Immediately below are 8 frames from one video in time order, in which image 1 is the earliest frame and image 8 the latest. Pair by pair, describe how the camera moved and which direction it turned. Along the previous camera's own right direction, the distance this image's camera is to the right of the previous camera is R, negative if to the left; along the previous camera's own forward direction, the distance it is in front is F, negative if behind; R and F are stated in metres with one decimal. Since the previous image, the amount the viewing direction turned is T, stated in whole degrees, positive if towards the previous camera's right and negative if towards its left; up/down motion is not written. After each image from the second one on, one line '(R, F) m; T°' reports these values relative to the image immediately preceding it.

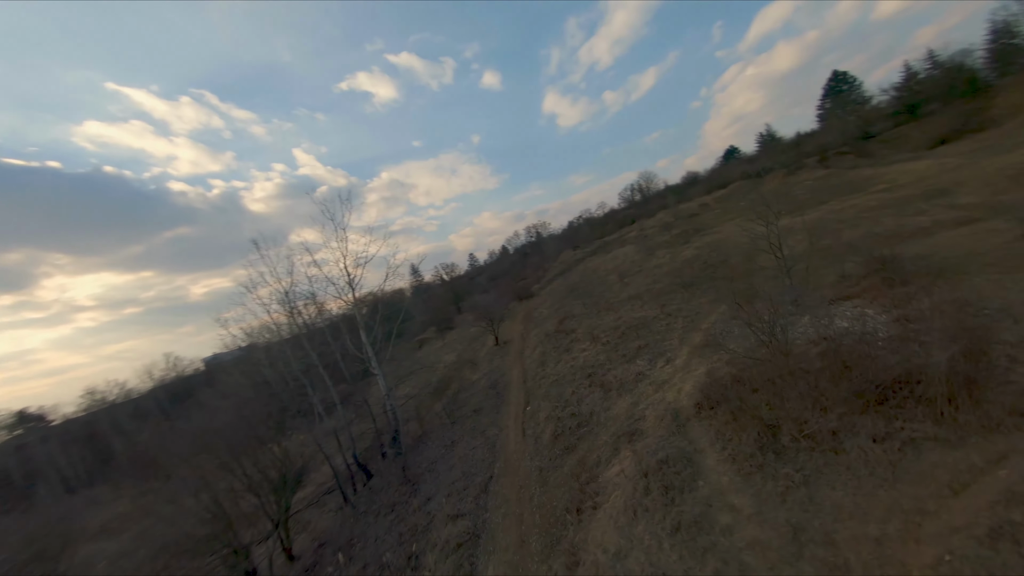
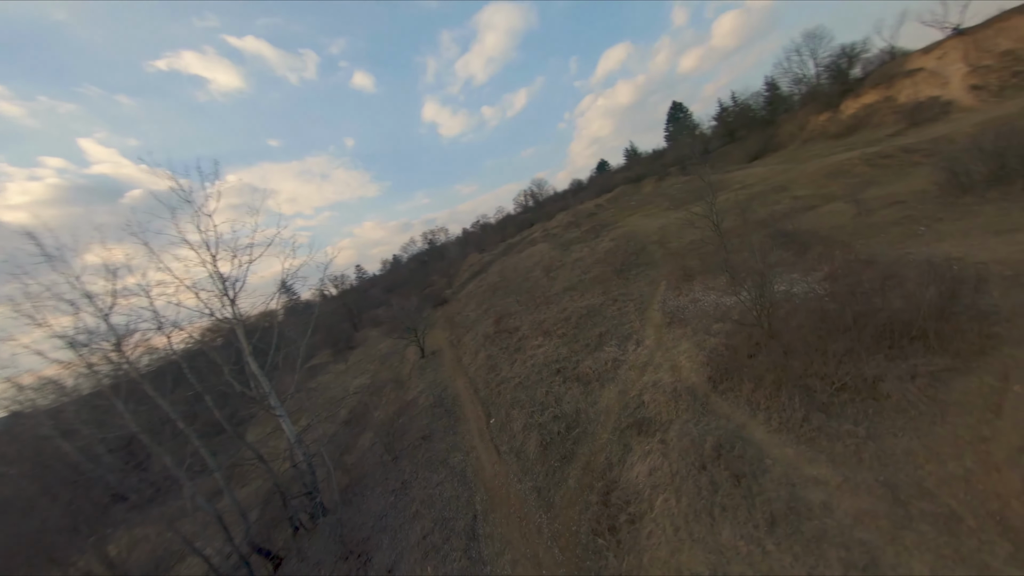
(-2.9, +3.1) m; +19°
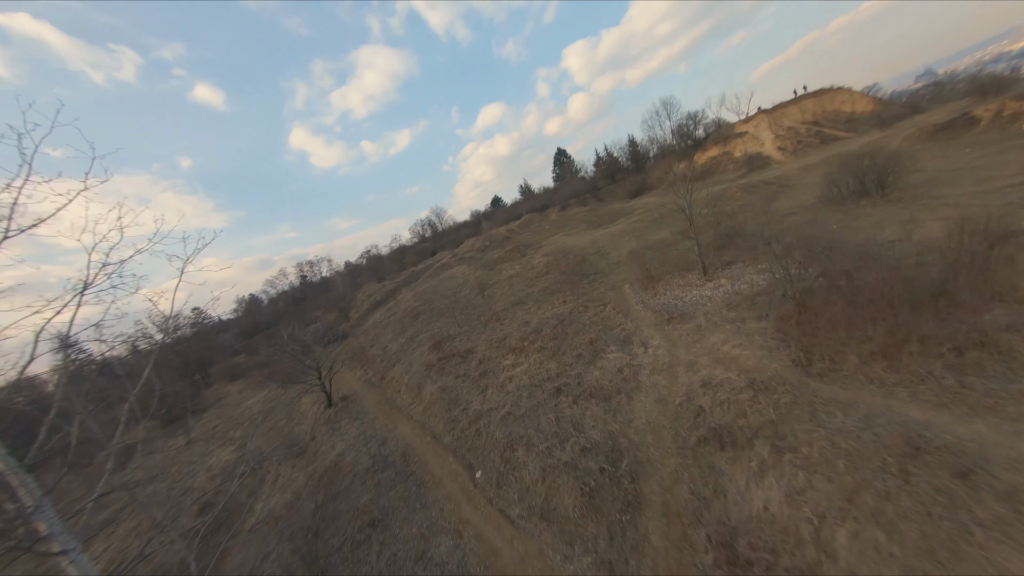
(-3.7, +4.6) m; +19°
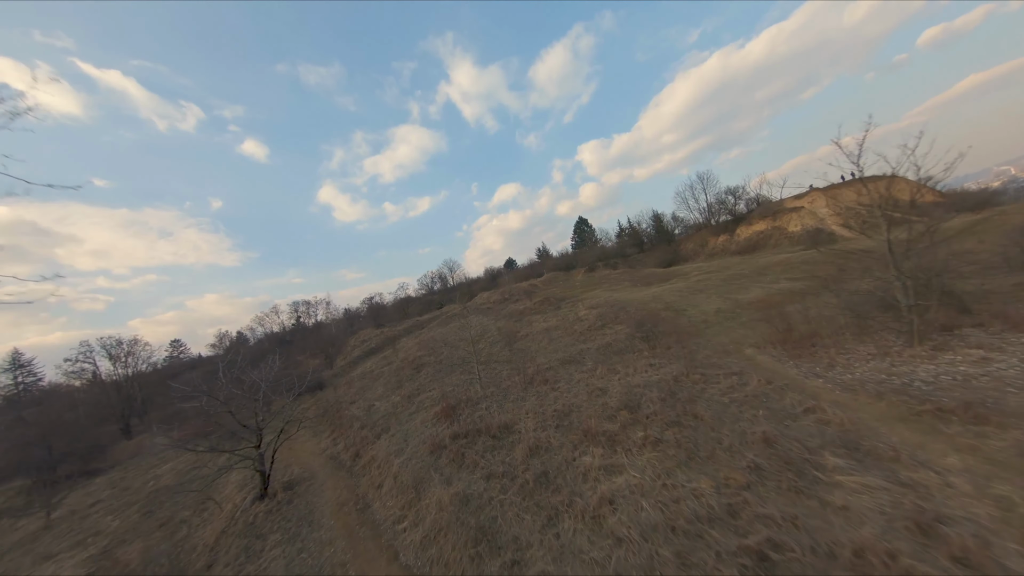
(-2.8, +6.9) m; -1°
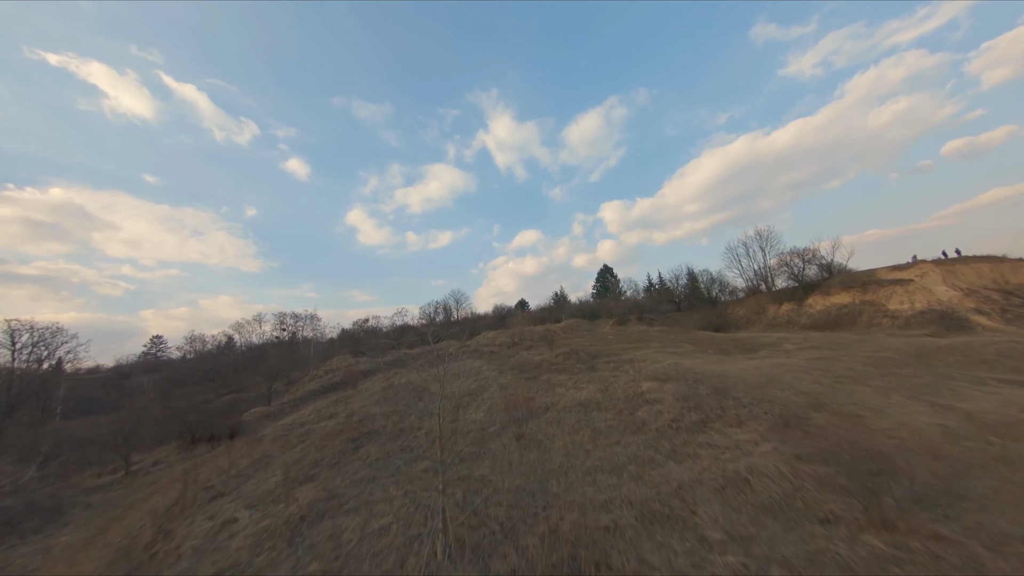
(-0.7, +9.3) m; -2°
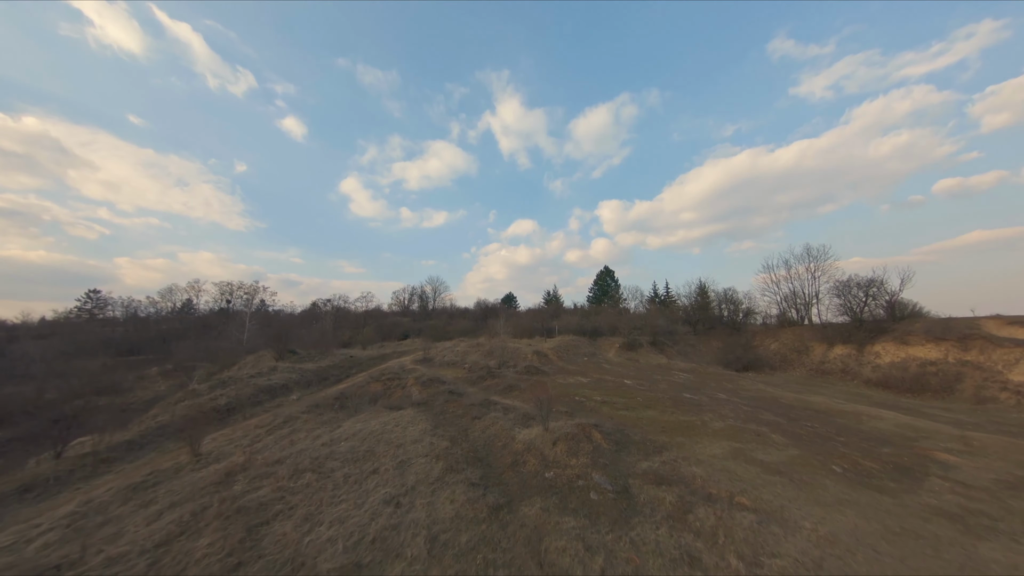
(+0.4, +10.9) m; +2°
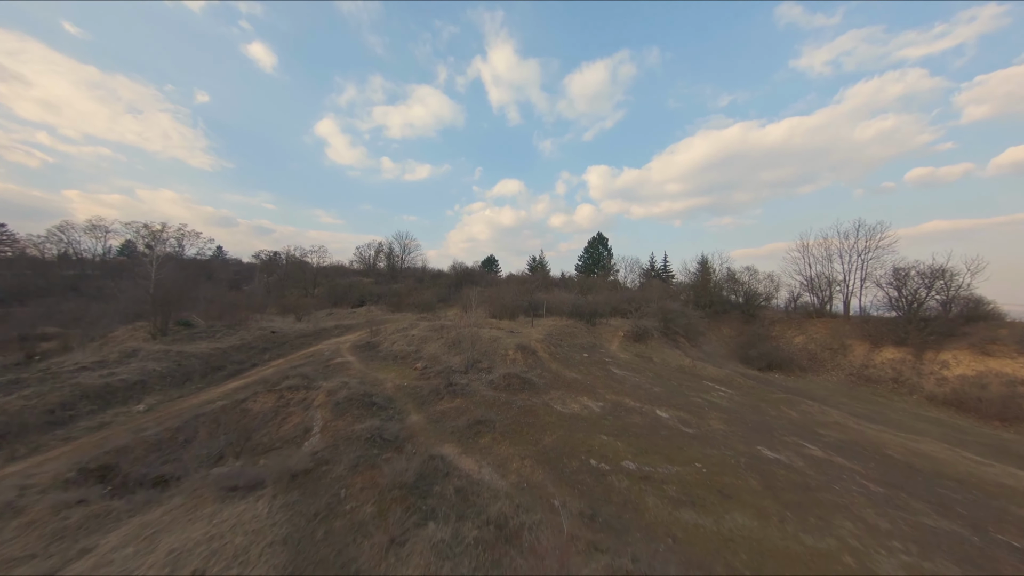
(+0.2, +9.3) m; +3°
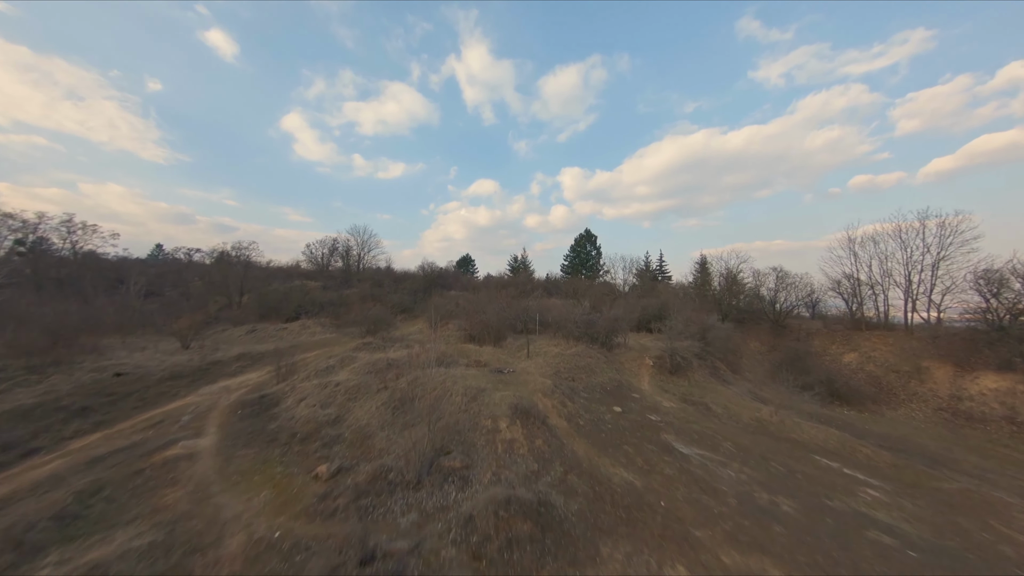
(-0.6, +9.3) m; +4°
